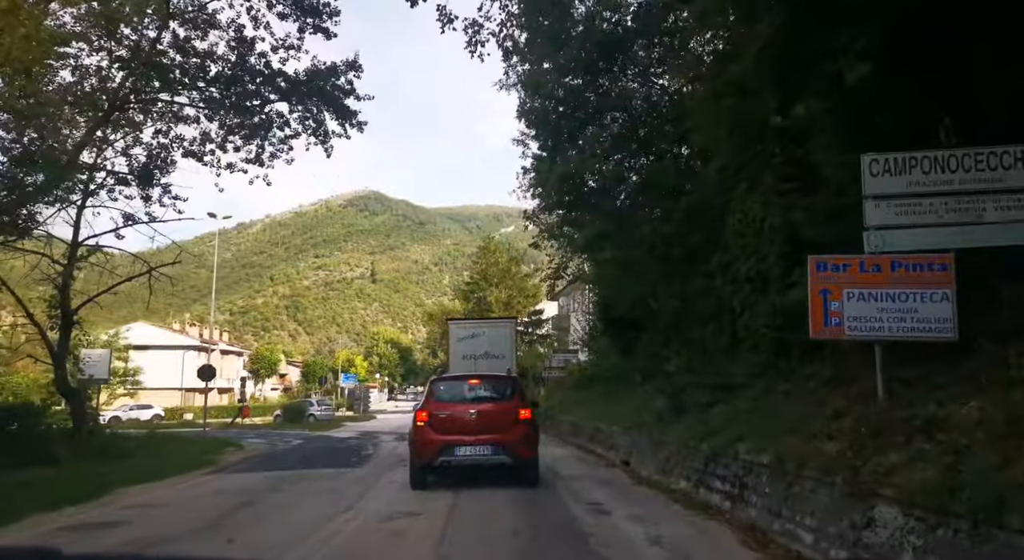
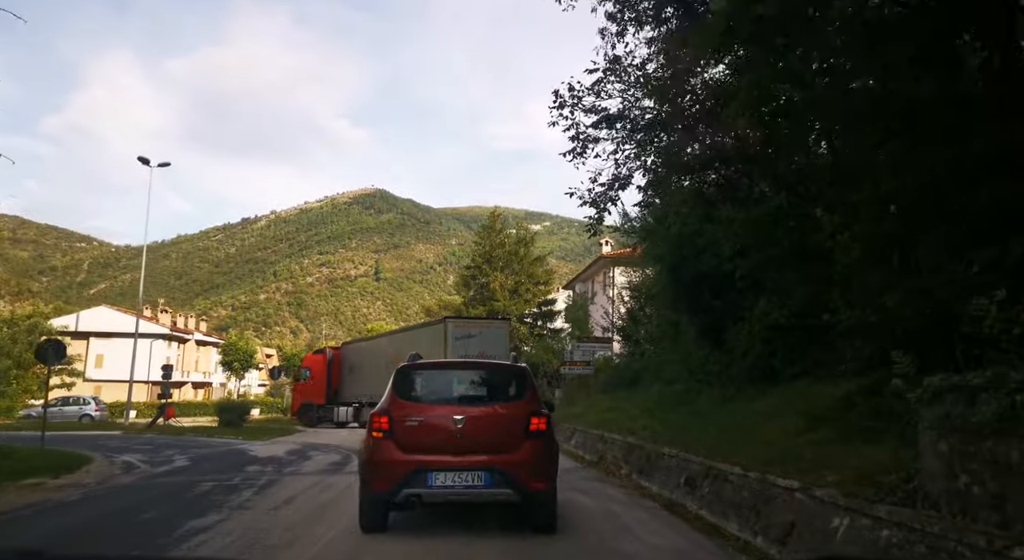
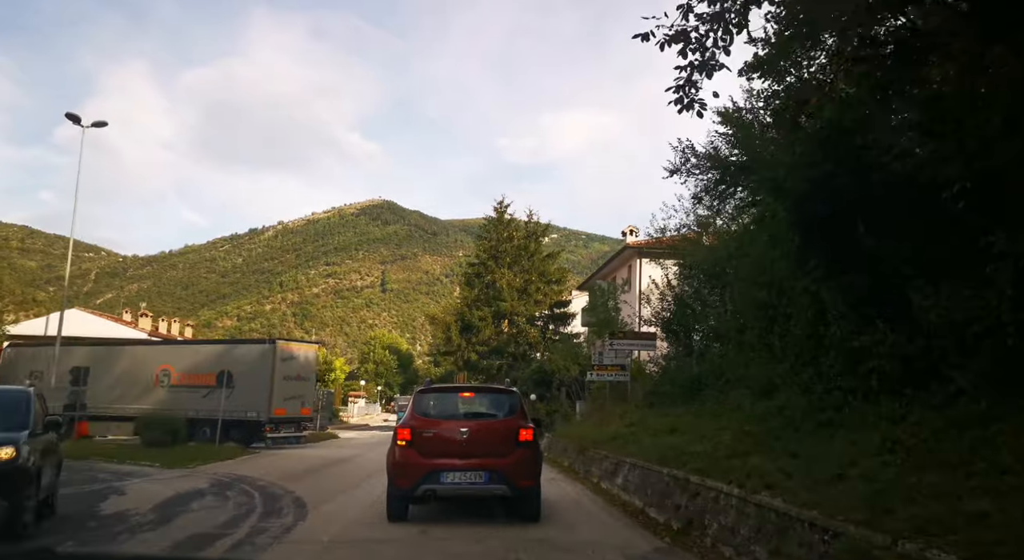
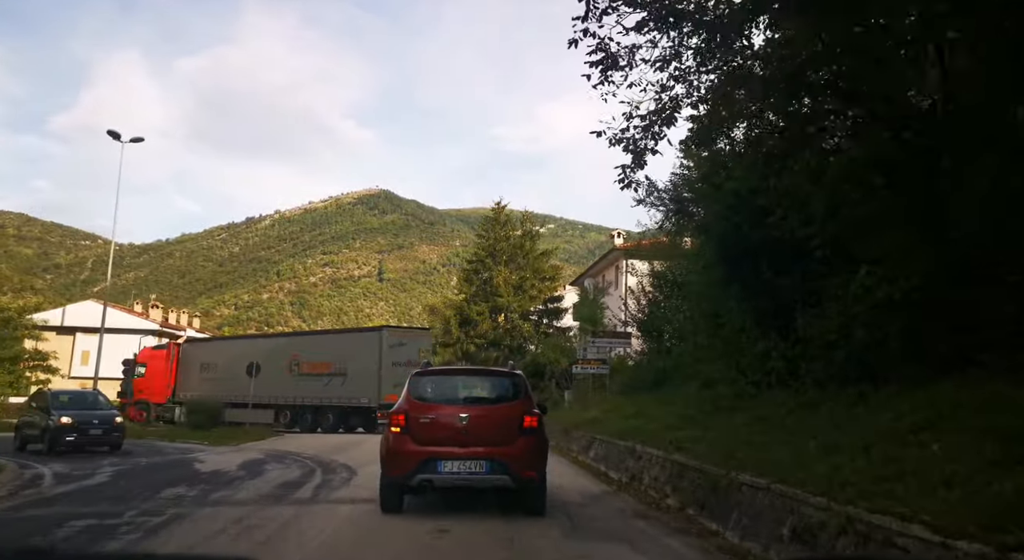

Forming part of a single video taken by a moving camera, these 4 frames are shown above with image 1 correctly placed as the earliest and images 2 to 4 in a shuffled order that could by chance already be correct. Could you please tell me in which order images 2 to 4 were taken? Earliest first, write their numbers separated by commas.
2, 4, 3
